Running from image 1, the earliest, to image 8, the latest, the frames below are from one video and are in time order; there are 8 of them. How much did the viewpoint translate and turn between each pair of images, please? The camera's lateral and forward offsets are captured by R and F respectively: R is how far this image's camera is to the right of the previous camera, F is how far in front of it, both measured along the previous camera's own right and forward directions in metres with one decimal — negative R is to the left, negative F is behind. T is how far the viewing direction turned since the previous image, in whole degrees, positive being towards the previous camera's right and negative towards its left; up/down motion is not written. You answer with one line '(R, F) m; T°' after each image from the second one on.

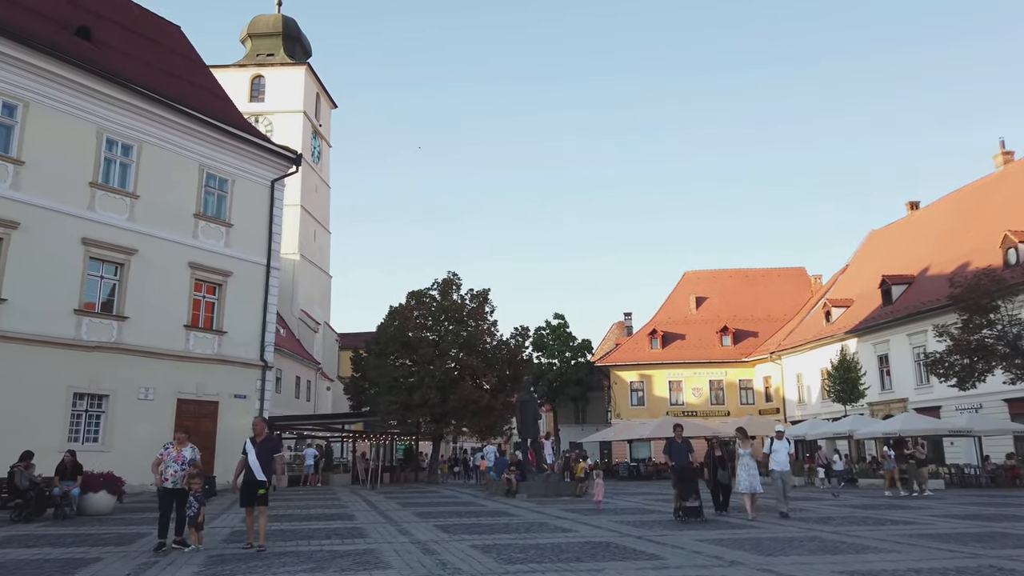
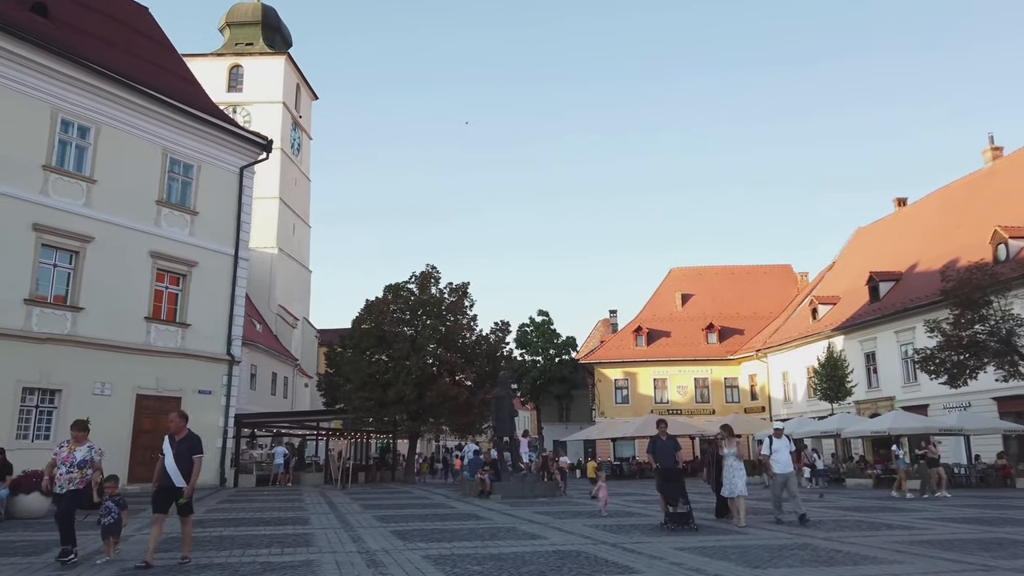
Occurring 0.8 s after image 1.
(+0.3, +1.0) m; +1°
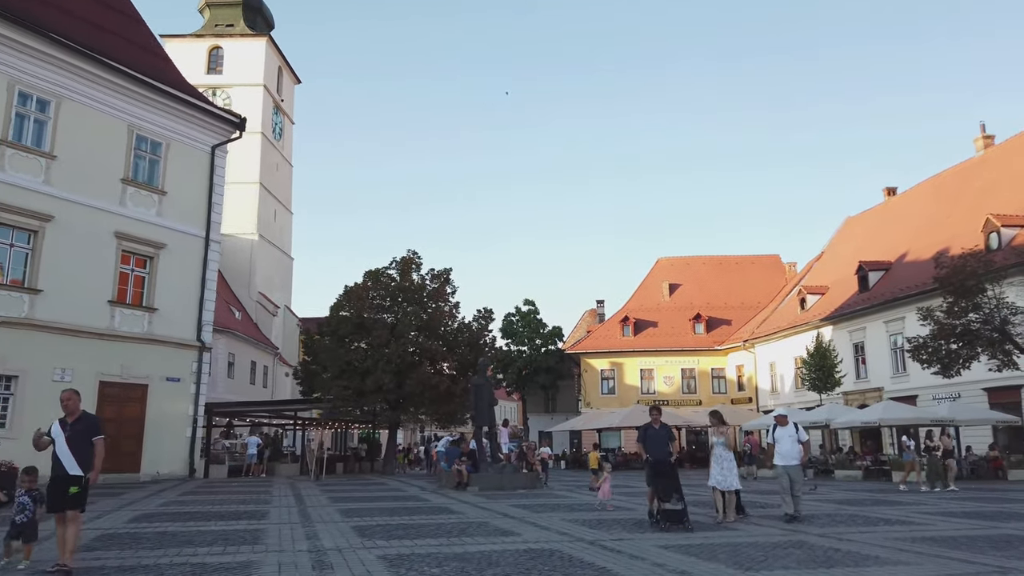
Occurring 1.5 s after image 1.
(+0.2, +0.8) m; +1°
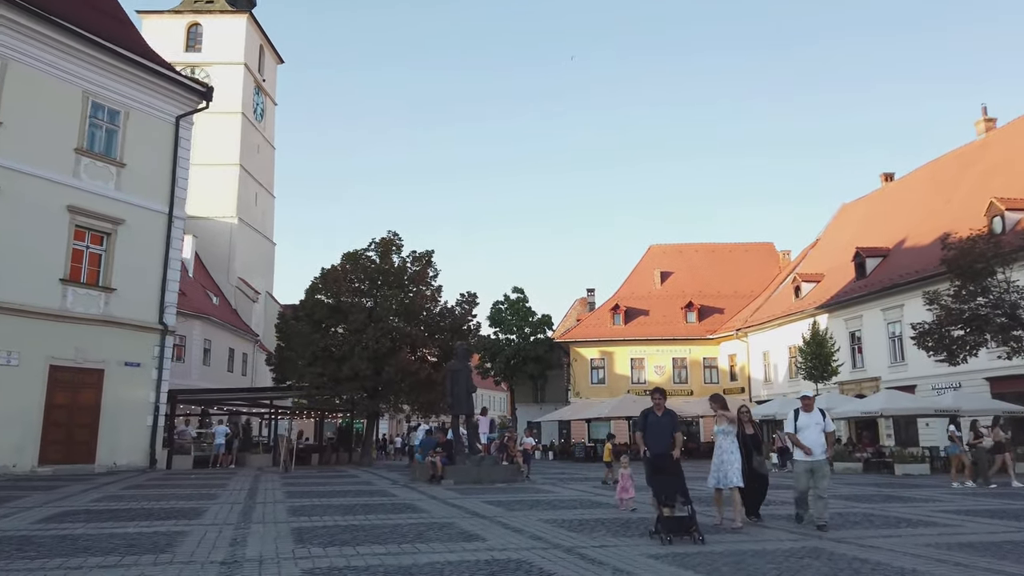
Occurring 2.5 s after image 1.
(+0.3, +1.4) m; +1°
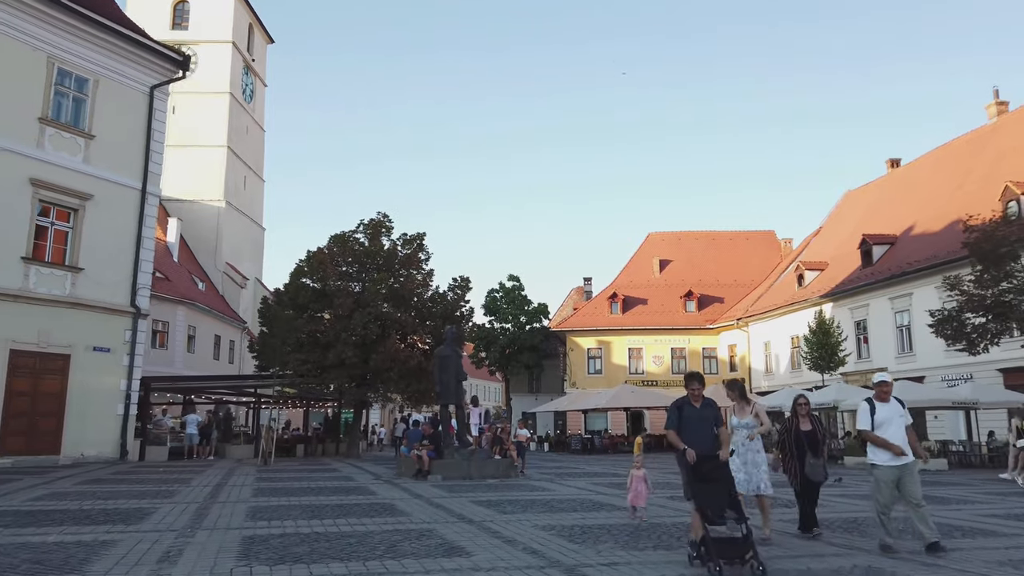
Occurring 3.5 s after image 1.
(0.0, +1.3) m; 0°
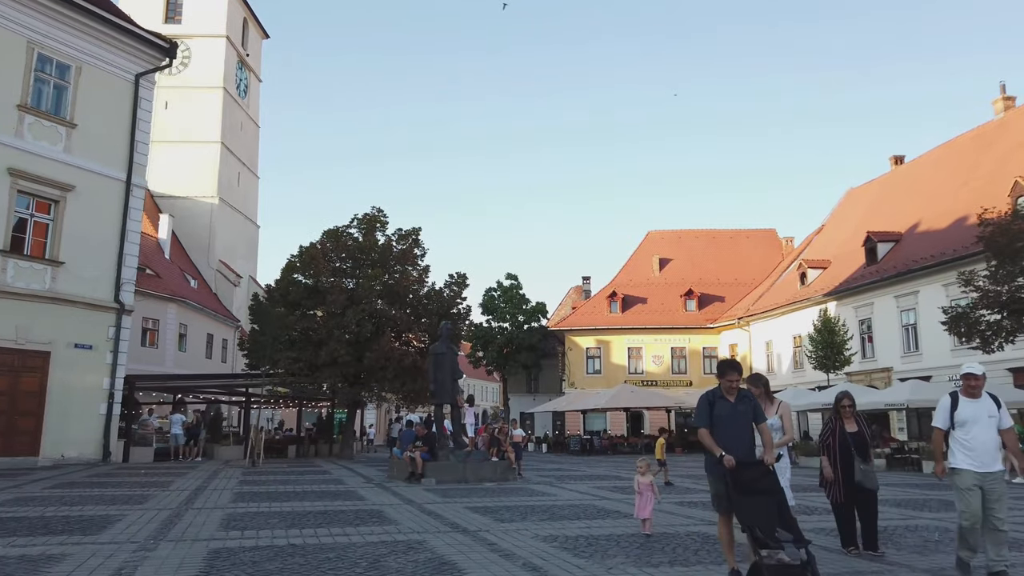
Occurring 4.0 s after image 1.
(0.0, +0.7) m; 0°
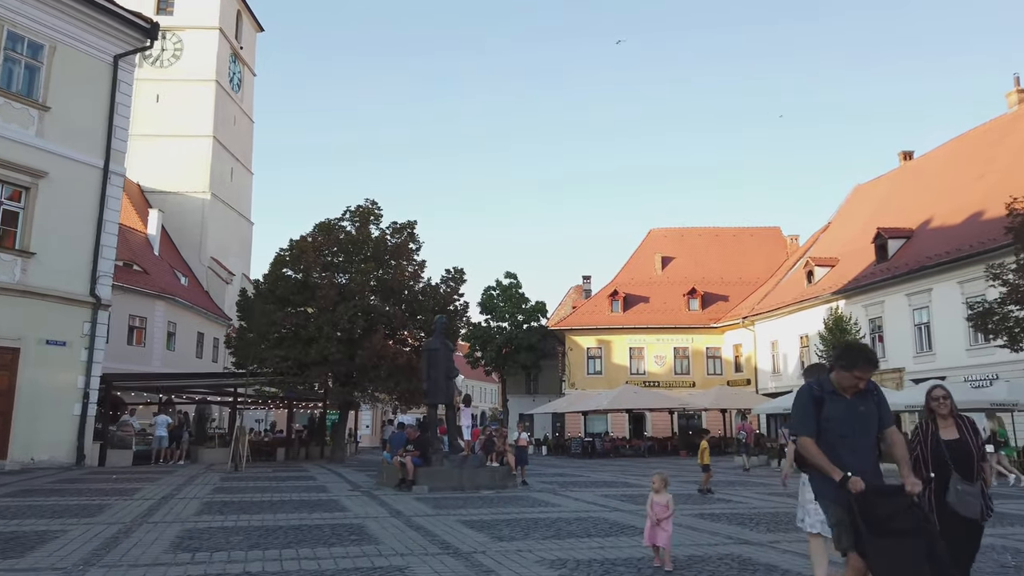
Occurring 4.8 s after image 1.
(0.0, +1.2) m; 0°
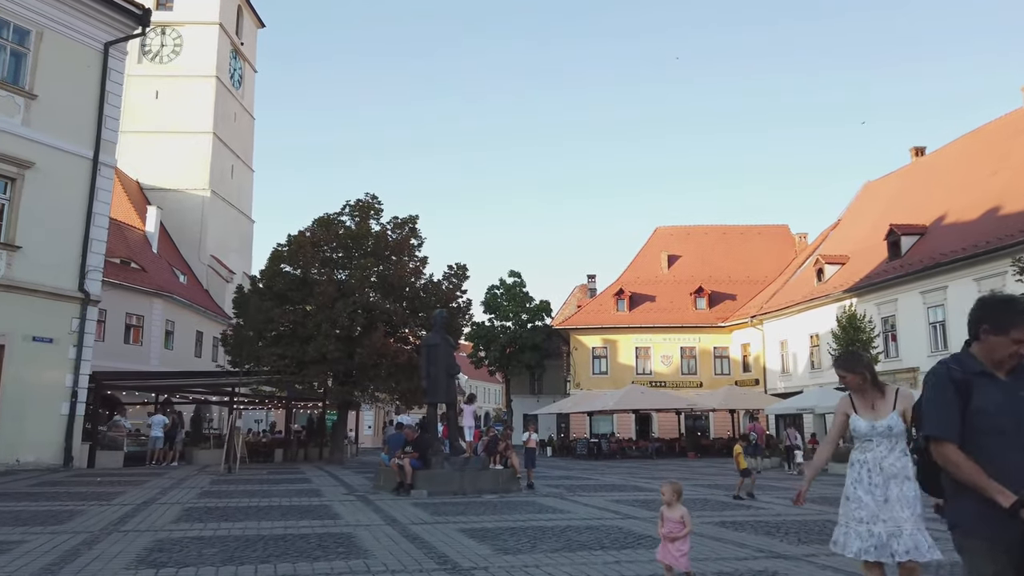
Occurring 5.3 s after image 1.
(0.0, +0.8) m; 0°
